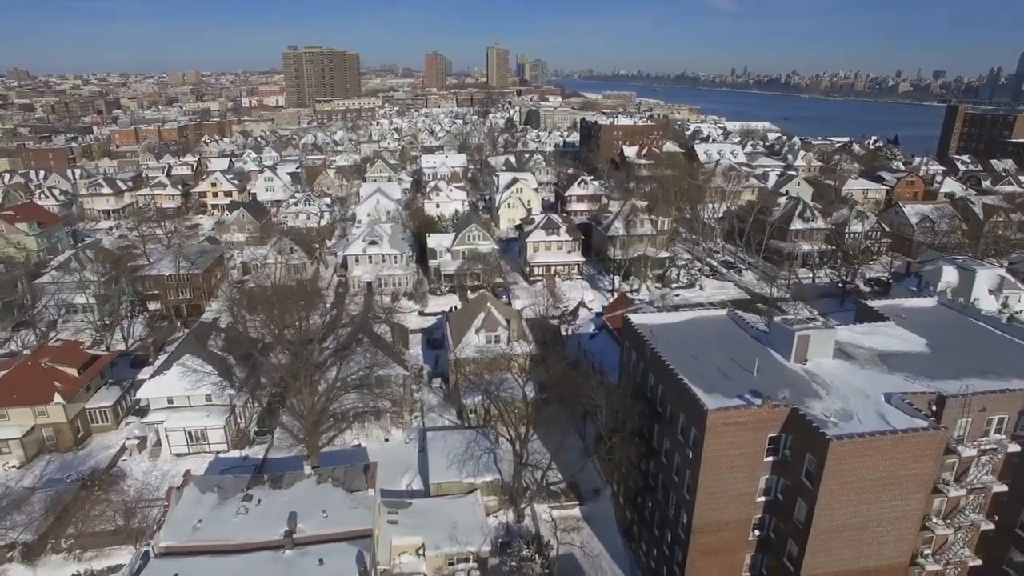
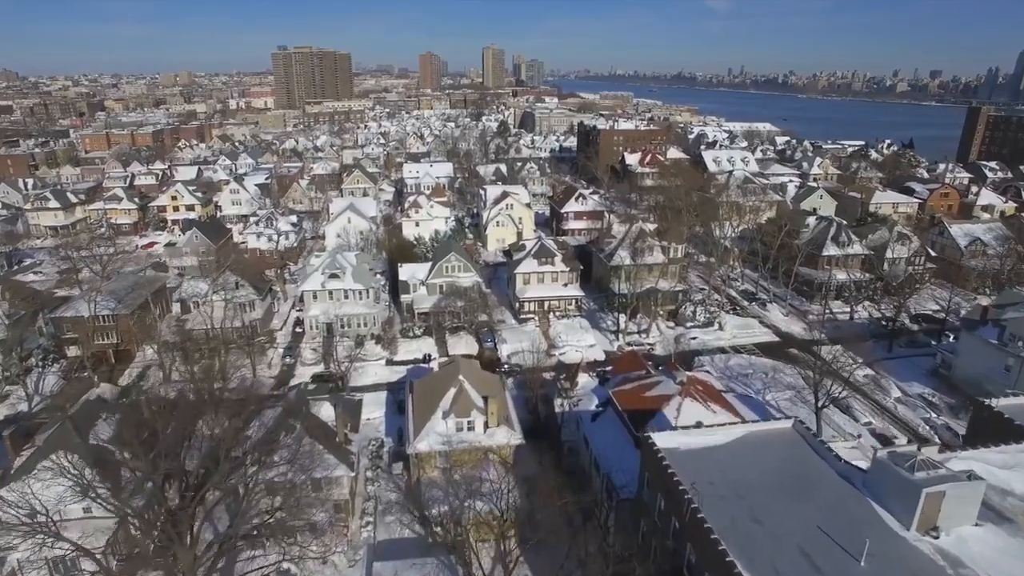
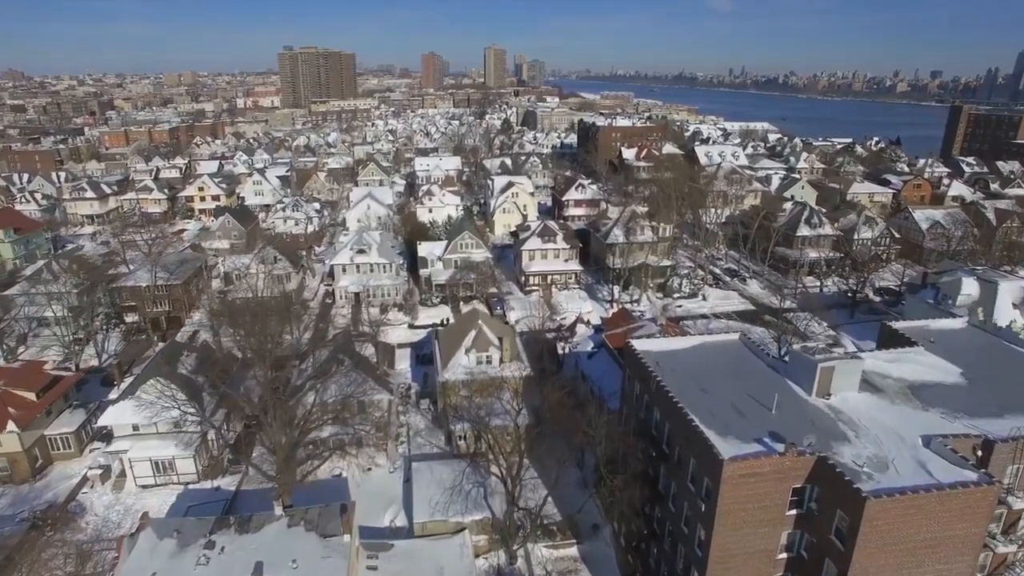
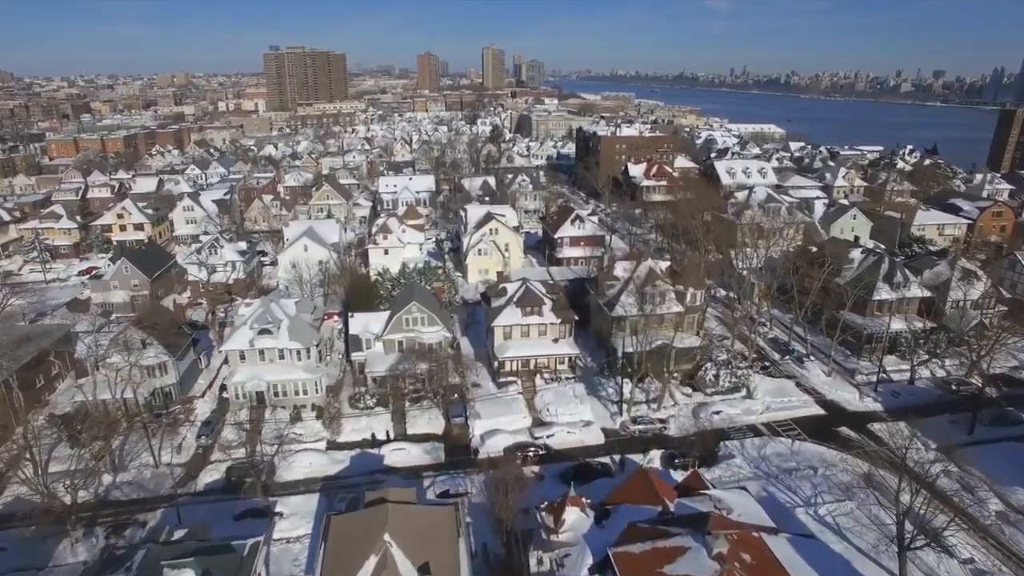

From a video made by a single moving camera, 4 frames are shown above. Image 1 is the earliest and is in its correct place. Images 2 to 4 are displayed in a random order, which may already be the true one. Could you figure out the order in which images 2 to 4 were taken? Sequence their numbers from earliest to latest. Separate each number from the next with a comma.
3, 2, 4
